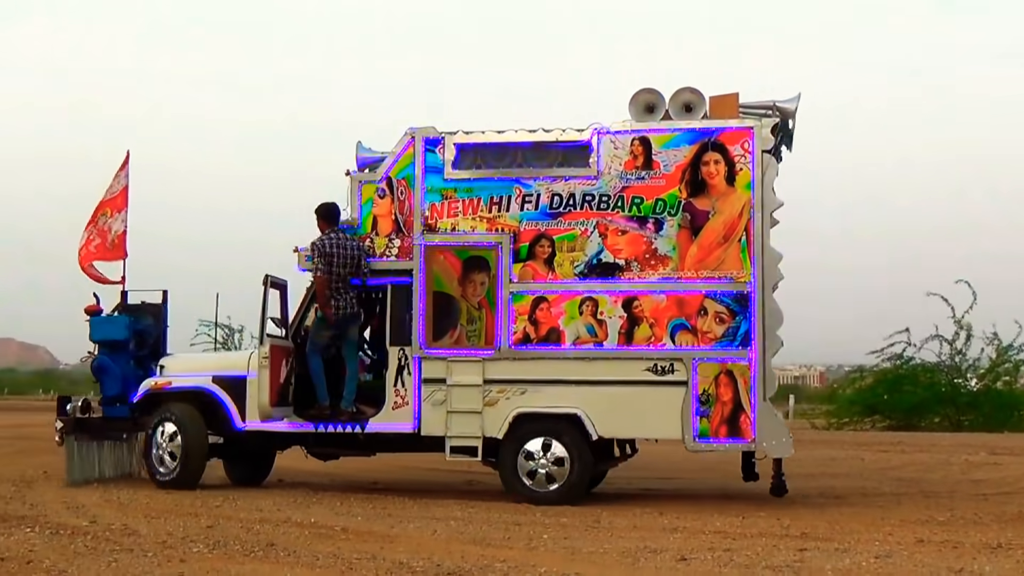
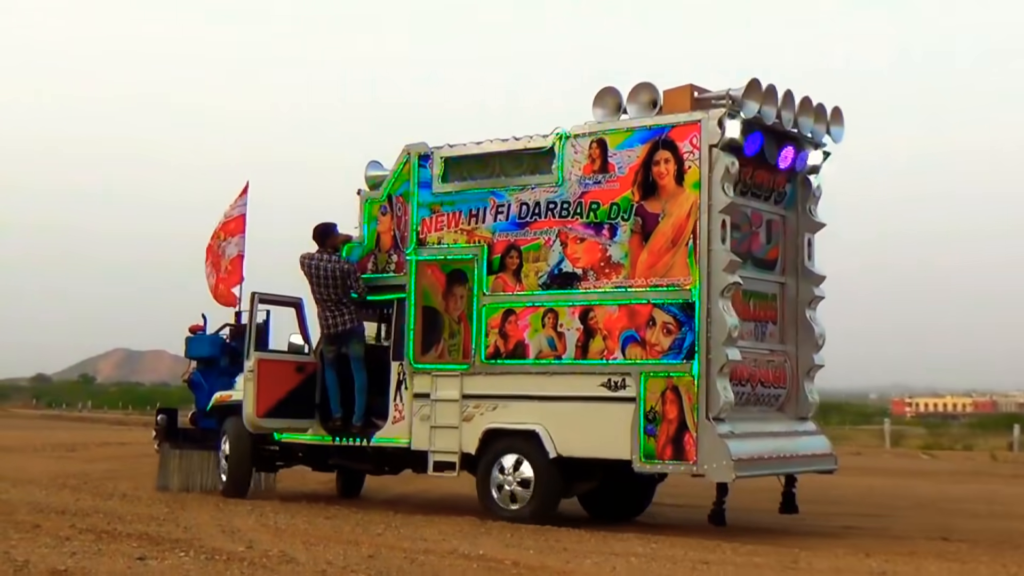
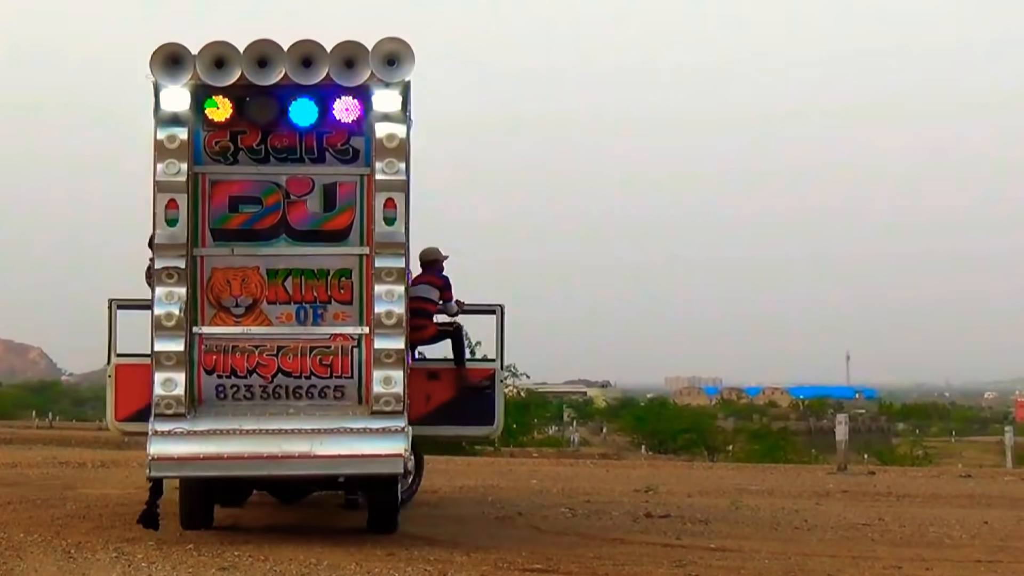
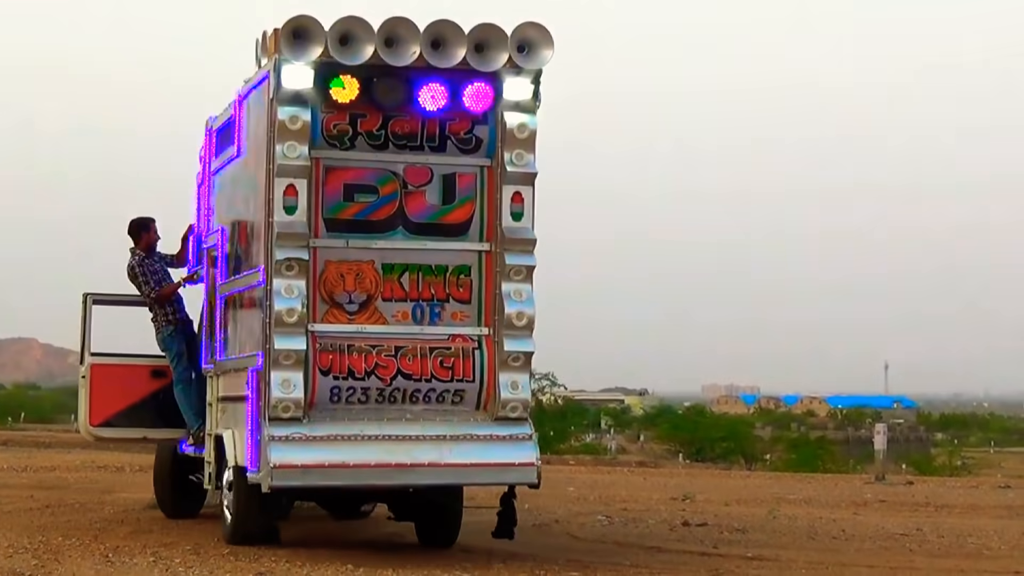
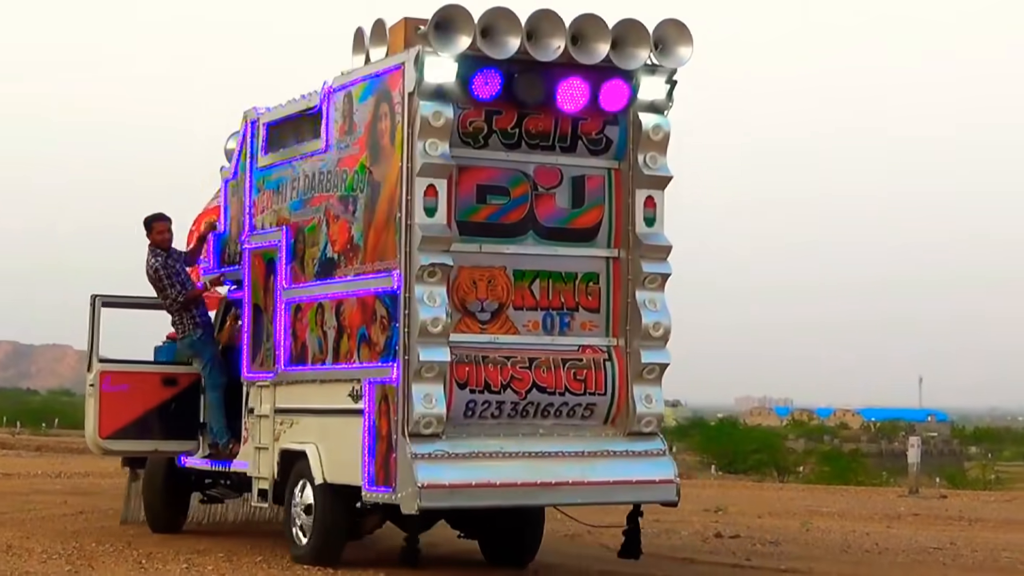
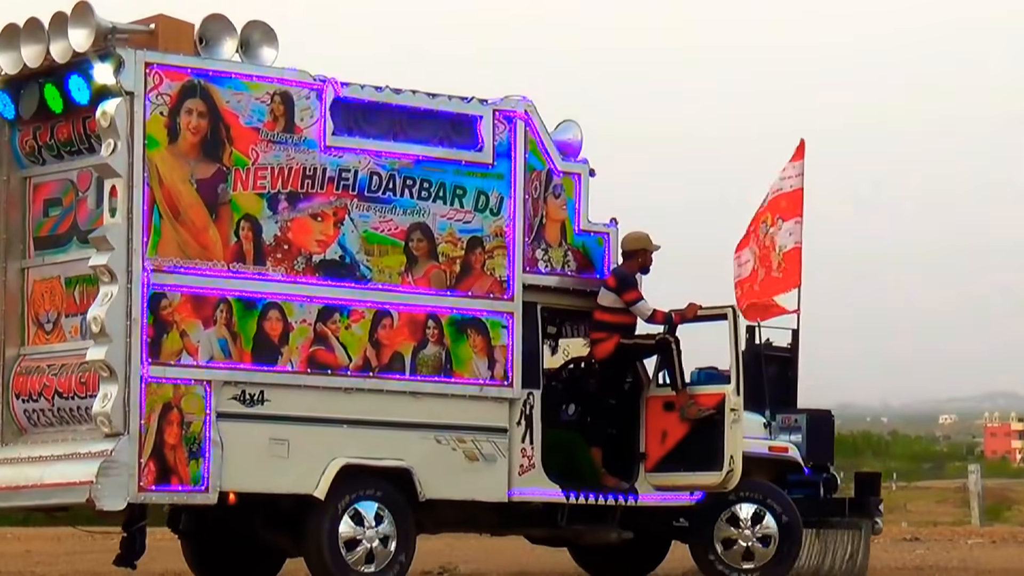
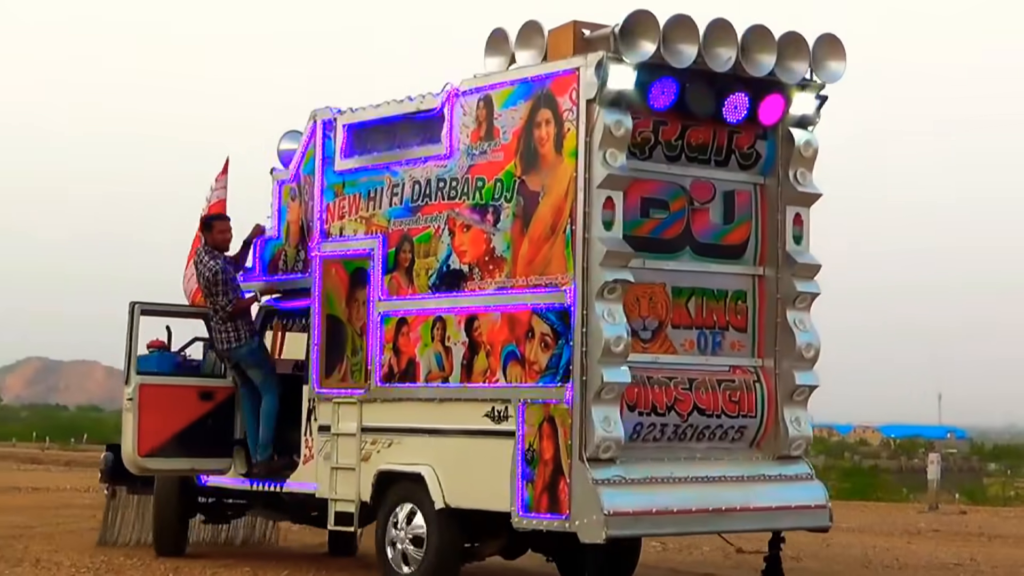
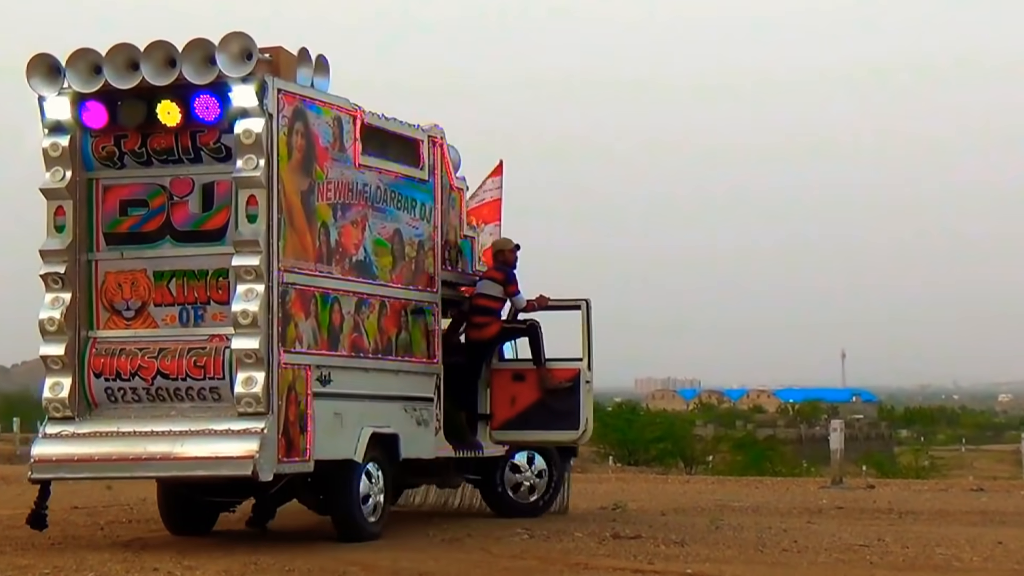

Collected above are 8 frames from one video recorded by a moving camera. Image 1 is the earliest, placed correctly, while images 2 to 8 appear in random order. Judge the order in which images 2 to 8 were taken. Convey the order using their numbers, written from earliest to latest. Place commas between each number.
2, 7, 5, 4, 3, 8, 6
